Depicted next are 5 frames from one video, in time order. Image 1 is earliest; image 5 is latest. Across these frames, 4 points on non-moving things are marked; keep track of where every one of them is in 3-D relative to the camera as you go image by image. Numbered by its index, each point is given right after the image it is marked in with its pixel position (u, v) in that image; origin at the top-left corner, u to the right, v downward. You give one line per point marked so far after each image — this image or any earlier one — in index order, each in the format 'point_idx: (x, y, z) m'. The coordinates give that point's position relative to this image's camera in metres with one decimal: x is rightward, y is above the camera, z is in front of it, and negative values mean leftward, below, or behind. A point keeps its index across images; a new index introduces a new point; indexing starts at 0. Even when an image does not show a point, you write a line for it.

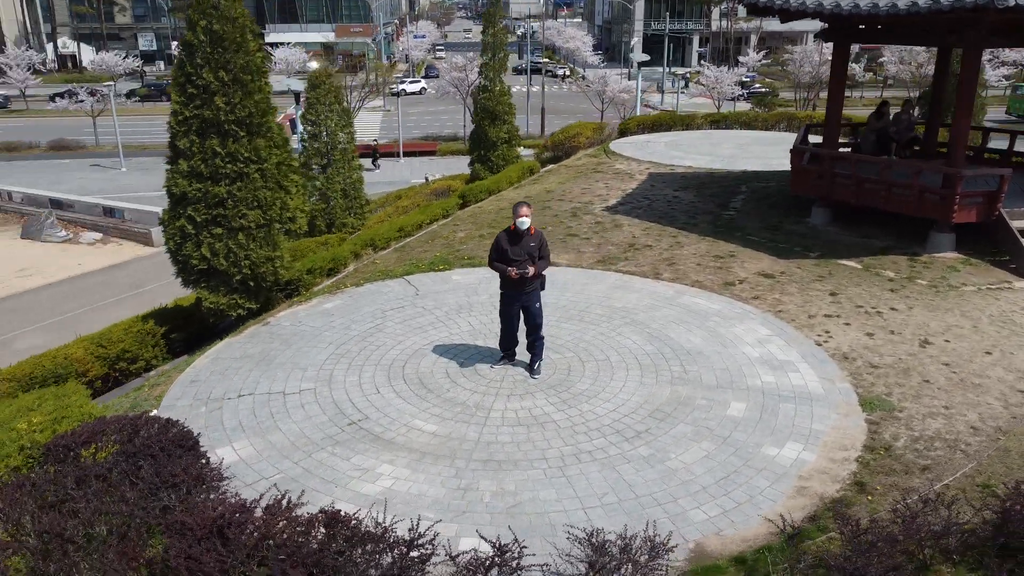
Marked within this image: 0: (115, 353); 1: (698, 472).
0: (-4.4, -0.7, +8.9) m
1: (+1.3, -1.3, +5.6) m
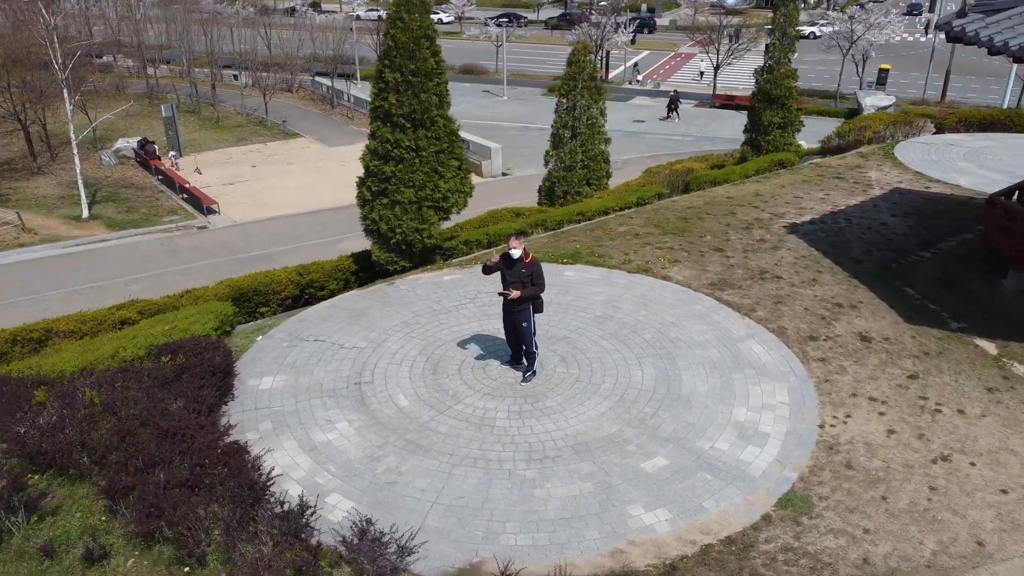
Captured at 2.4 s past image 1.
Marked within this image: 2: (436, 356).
0: (-3.0, +0.1, +11.8) m
1: (+0.3, -1.7, +6.4) m
2: (-0.8, -0.7, +8.6) m
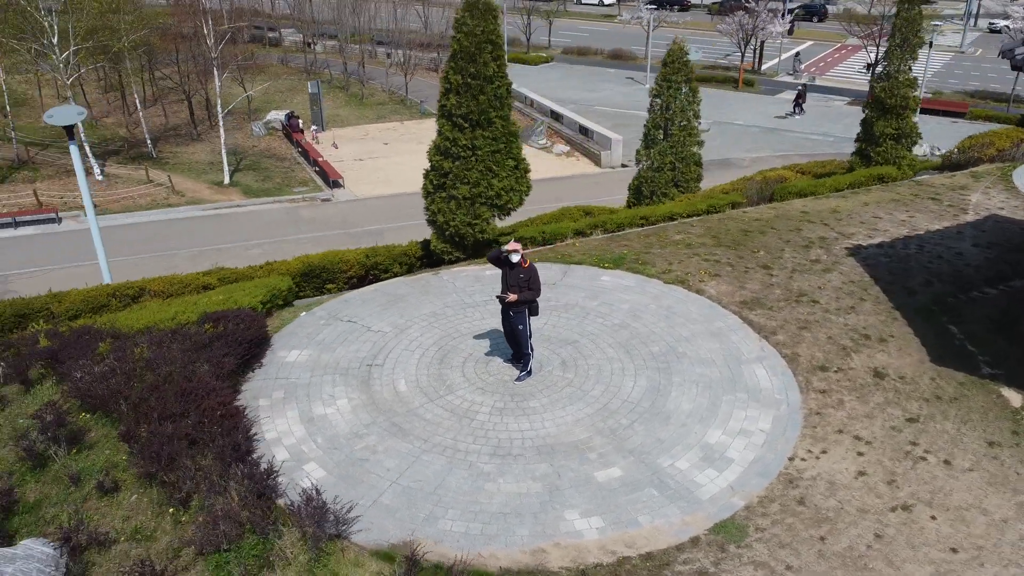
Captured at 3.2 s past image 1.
0: (-2.2, +0.4, +12.7) m
1: (-0.2, -1.8, +6.9) m
2: (-0.7, -0.7, +9.3) m
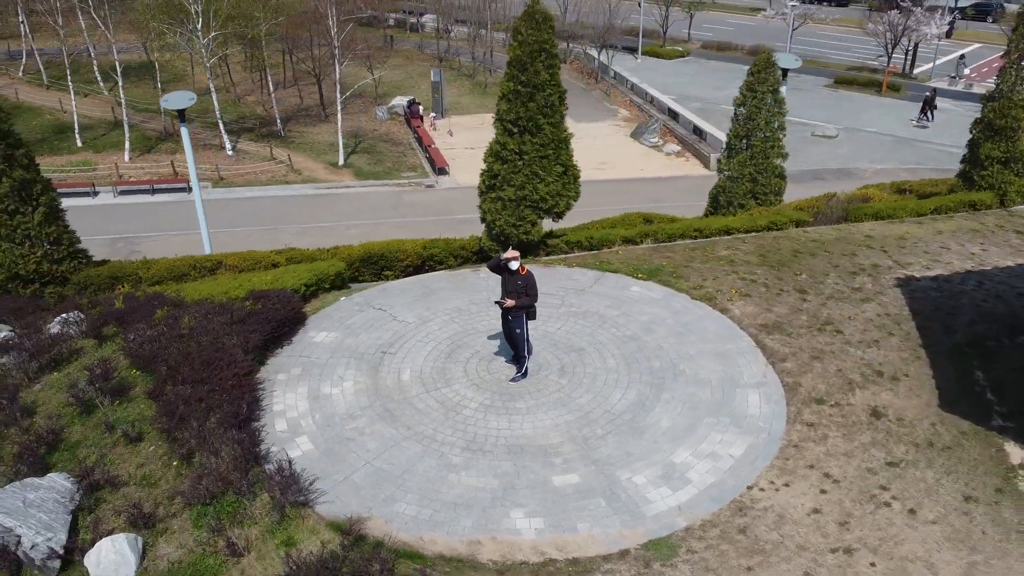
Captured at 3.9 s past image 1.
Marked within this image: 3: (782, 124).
0: (-1.4, +0.6, +13.5) m
1: (-0.6, -1.9, +7.5) m
2: (-0.7, -0.7, +9.8) m
3: (+5.4, +3.3, +16.2) m
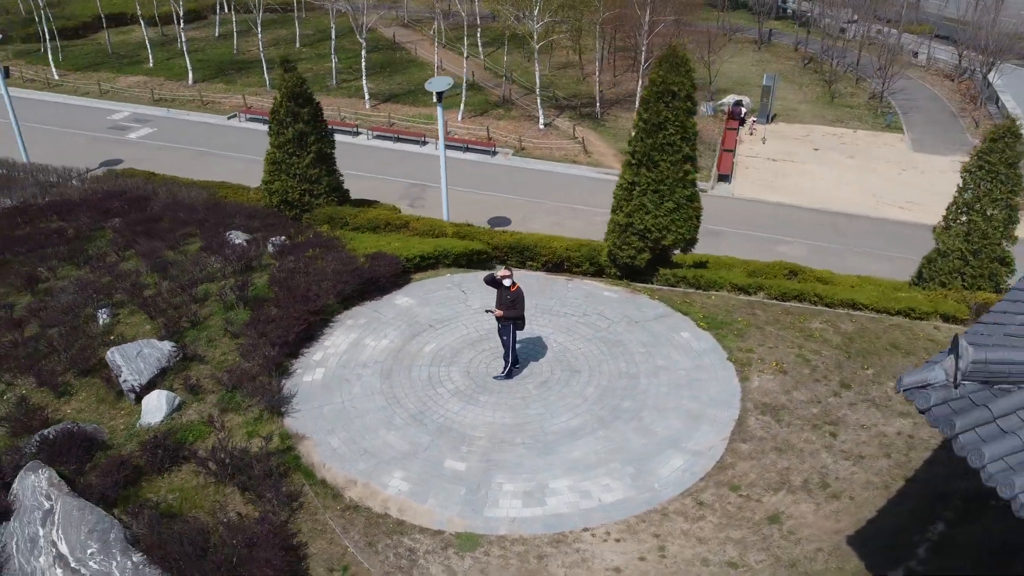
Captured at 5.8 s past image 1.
0: (+1.0, +0.6, +15.0) m
1: (-1.6, -1.8, +9.5) m
2: (-0.3, -0.7, +11.6) m
3: (+8.8, +1.5, +14.1) m
